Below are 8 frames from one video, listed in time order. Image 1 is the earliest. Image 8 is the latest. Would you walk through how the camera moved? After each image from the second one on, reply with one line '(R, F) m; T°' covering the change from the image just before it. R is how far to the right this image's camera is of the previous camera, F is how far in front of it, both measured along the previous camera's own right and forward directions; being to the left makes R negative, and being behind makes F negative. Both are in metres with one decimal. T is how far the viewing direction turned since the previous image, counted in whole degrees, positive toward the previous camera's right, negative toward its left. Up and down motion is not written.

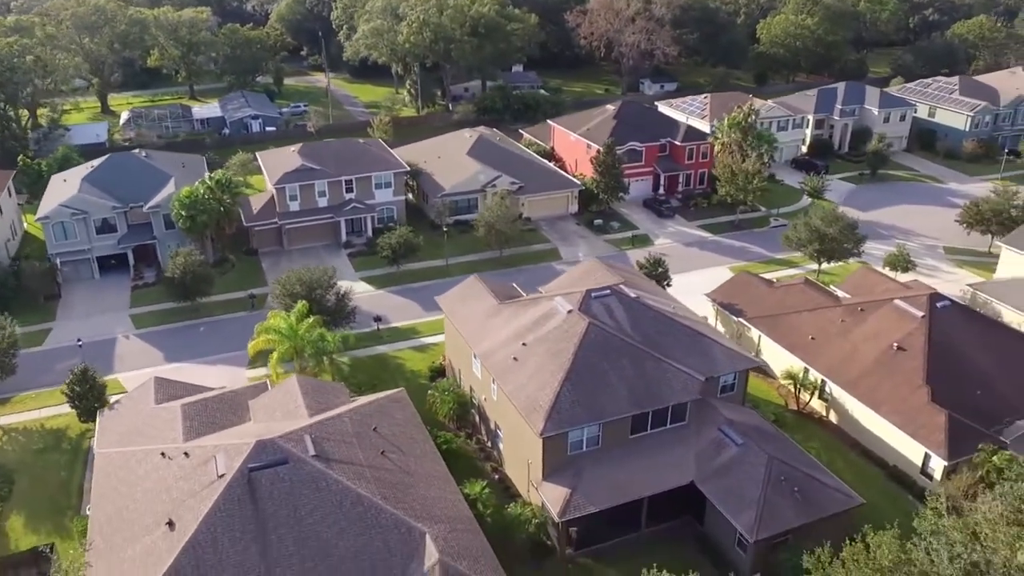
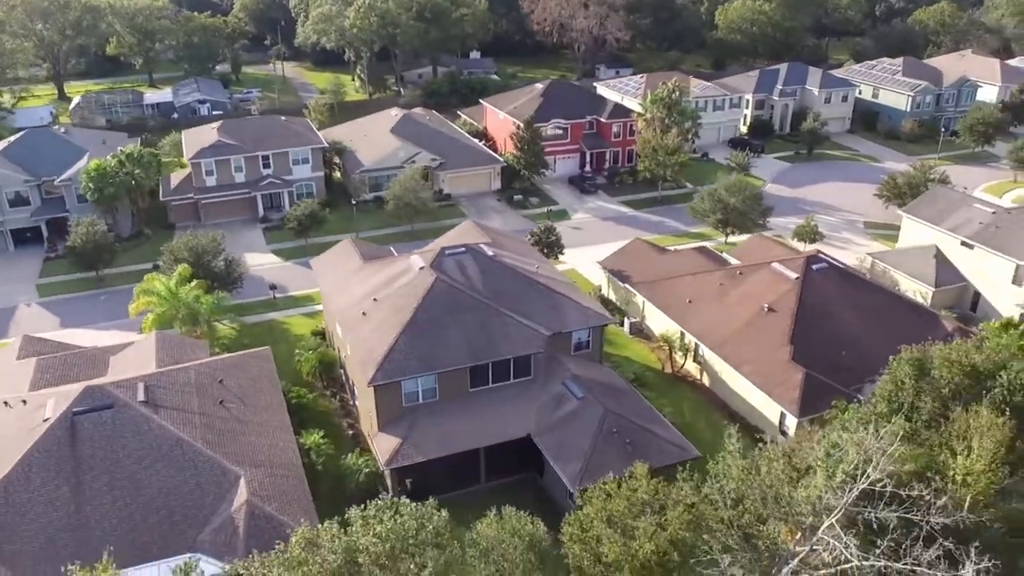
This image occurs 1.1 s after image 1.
(+6.2, 0.0) m; -1°
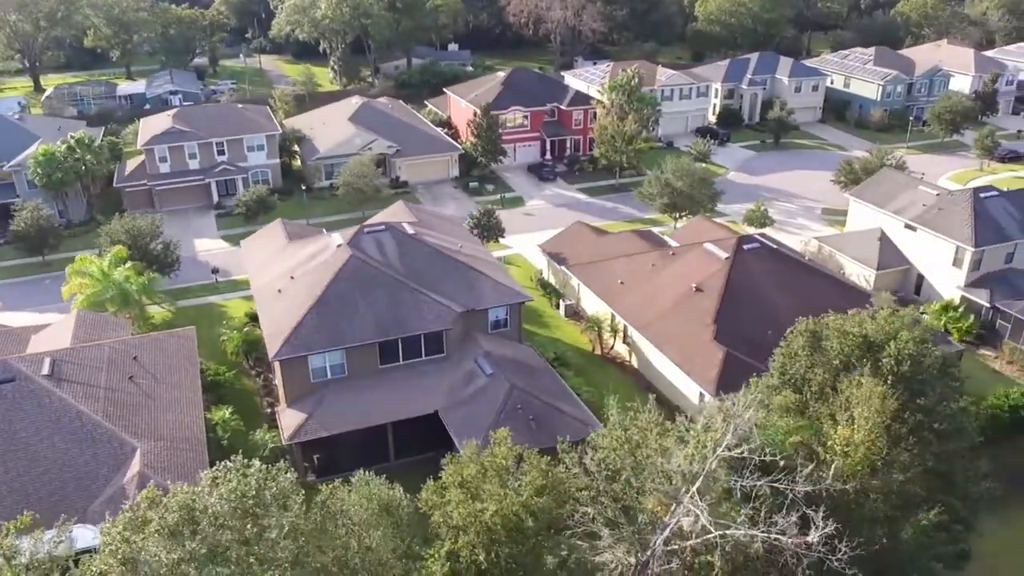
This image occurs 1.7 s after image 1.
(+3.5, +0.2) m; -1°
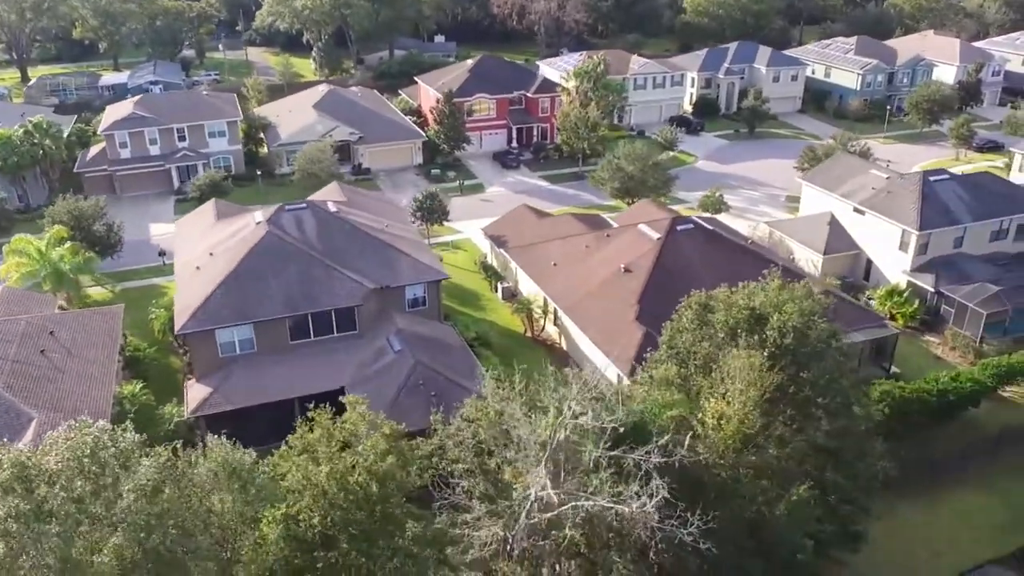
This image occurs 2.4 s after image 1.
(+3.8, +0.4) m; -1°
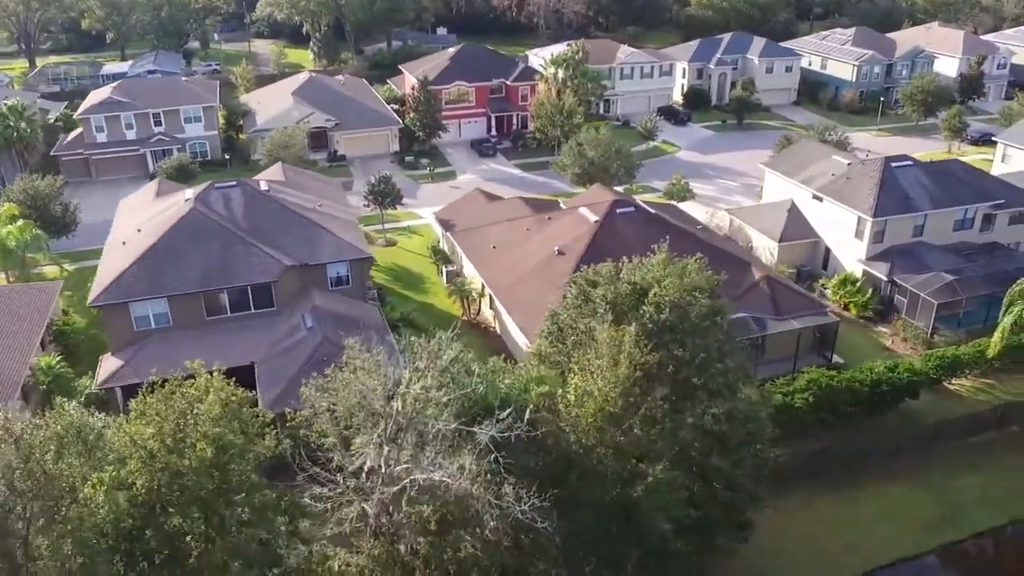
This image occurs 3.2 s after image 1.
(+4.2, +0.7) m; -3°
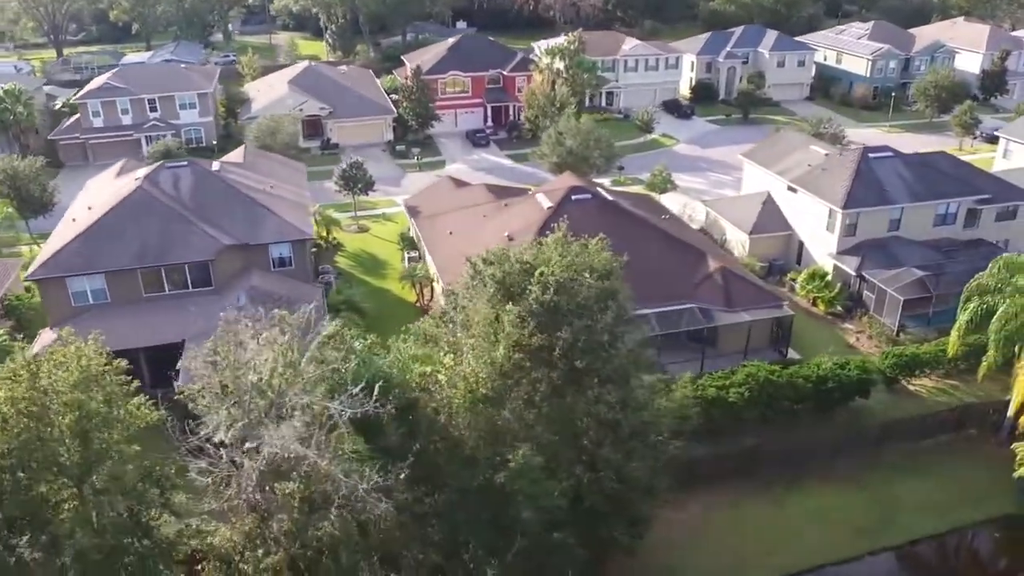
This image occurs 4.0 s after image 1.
(+4.0, +0.8) m; -3°
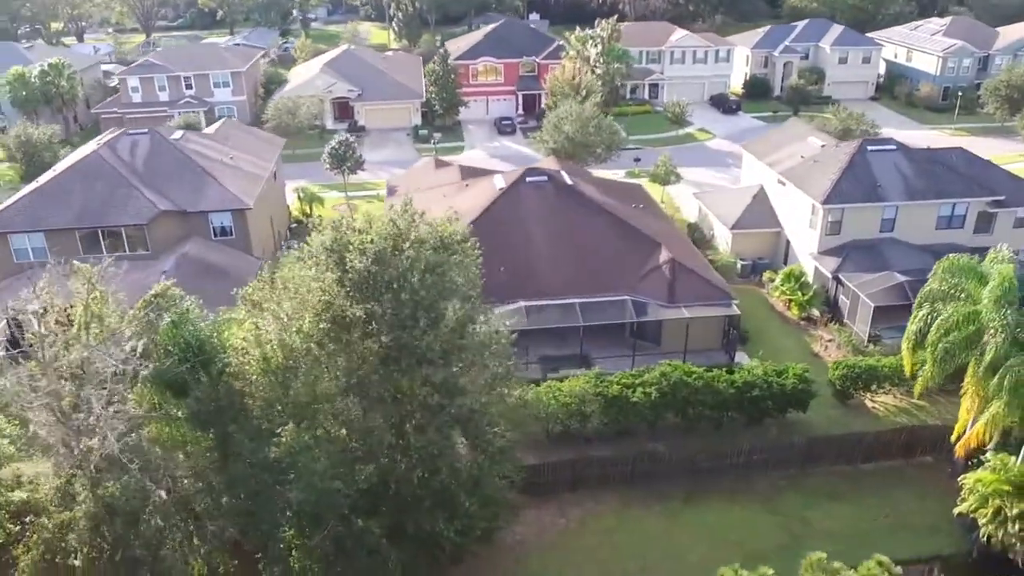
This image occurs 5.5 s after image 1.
(+6.5, +2.0) m; -8°
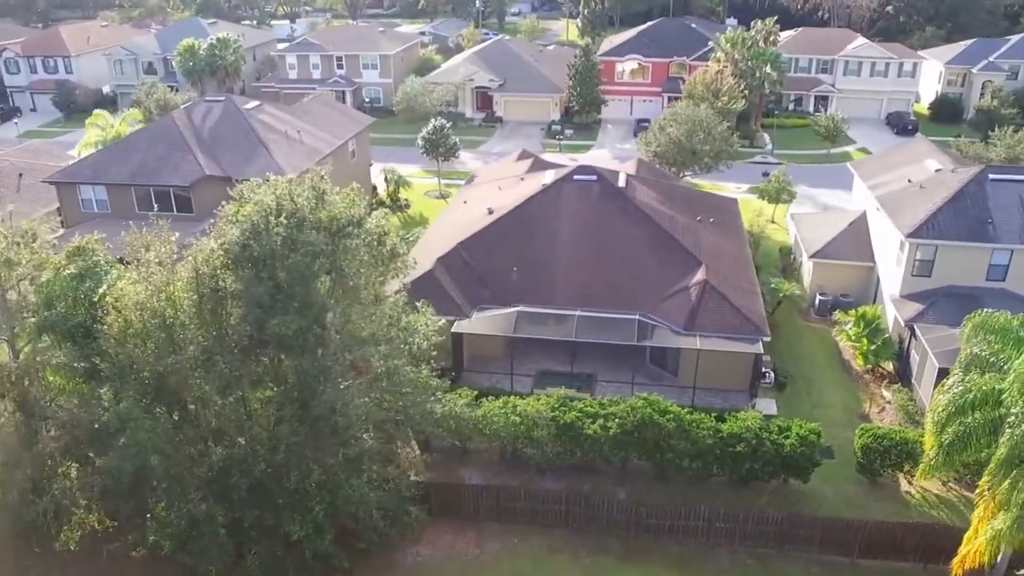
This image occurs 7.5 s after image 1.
(+6.8, +3.4) m; -15°
